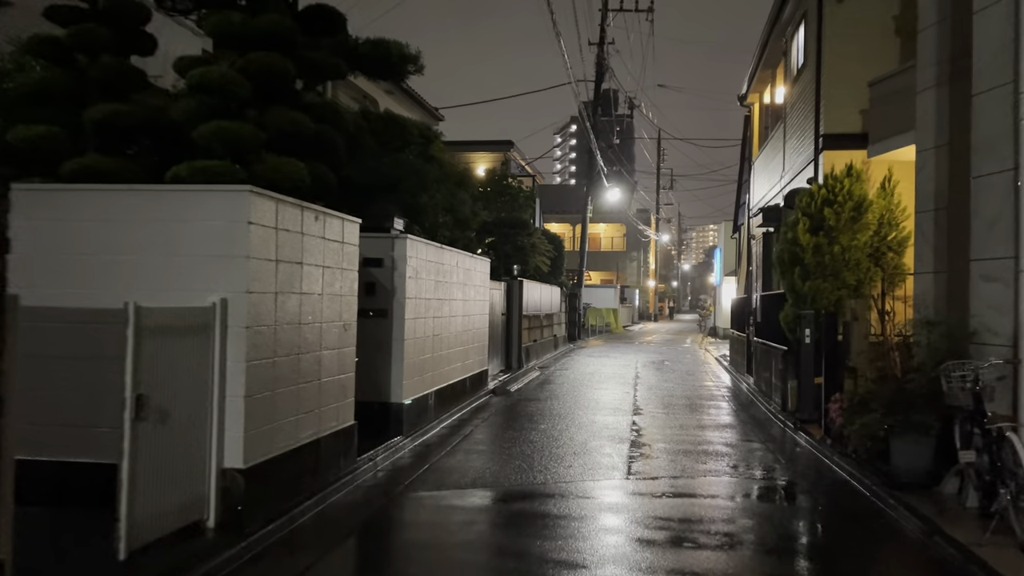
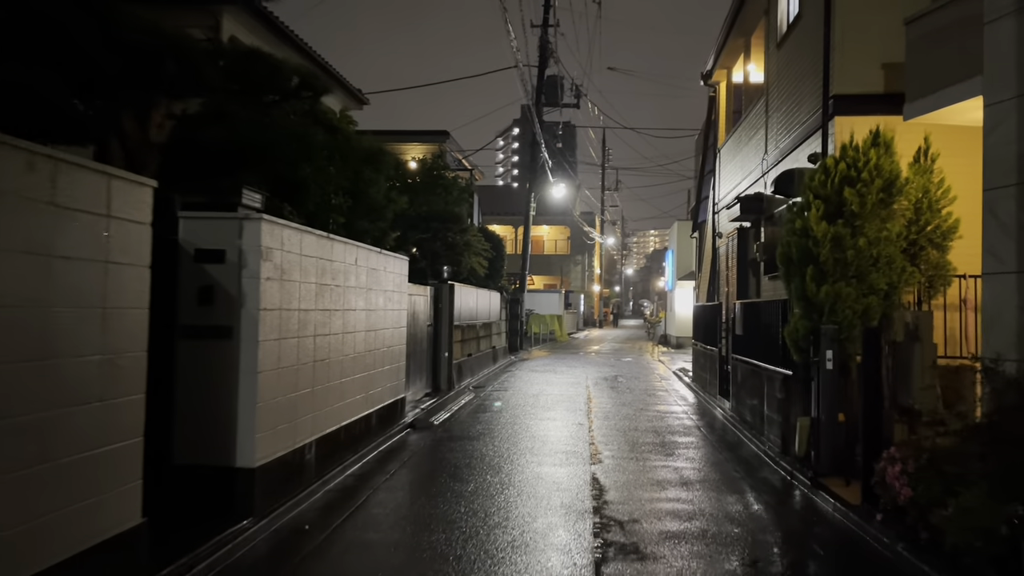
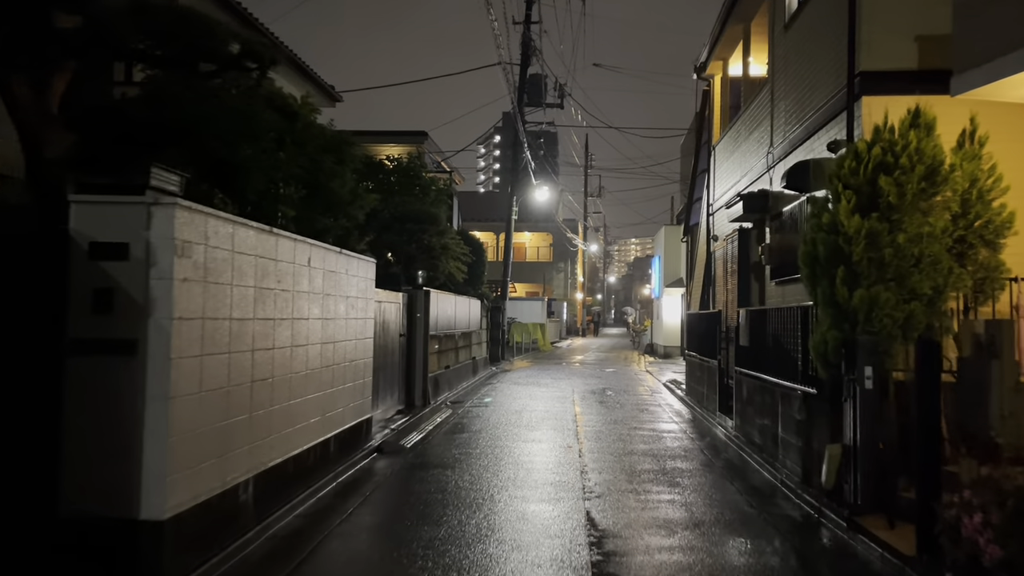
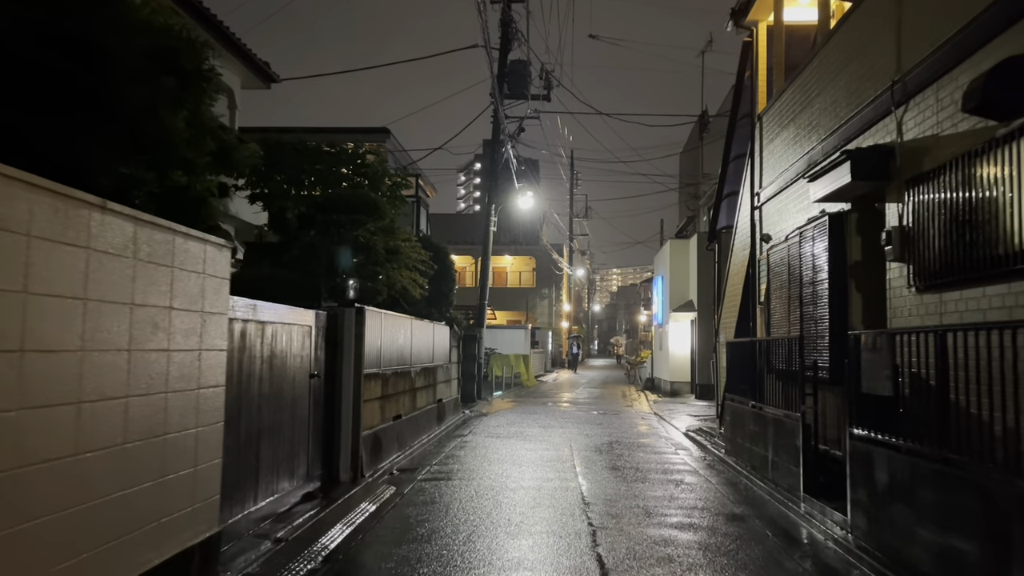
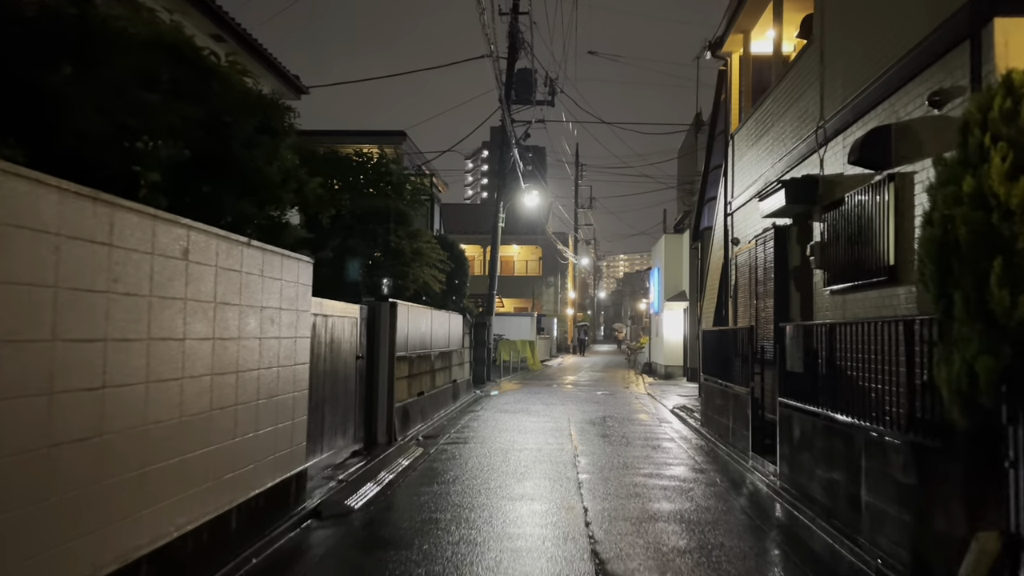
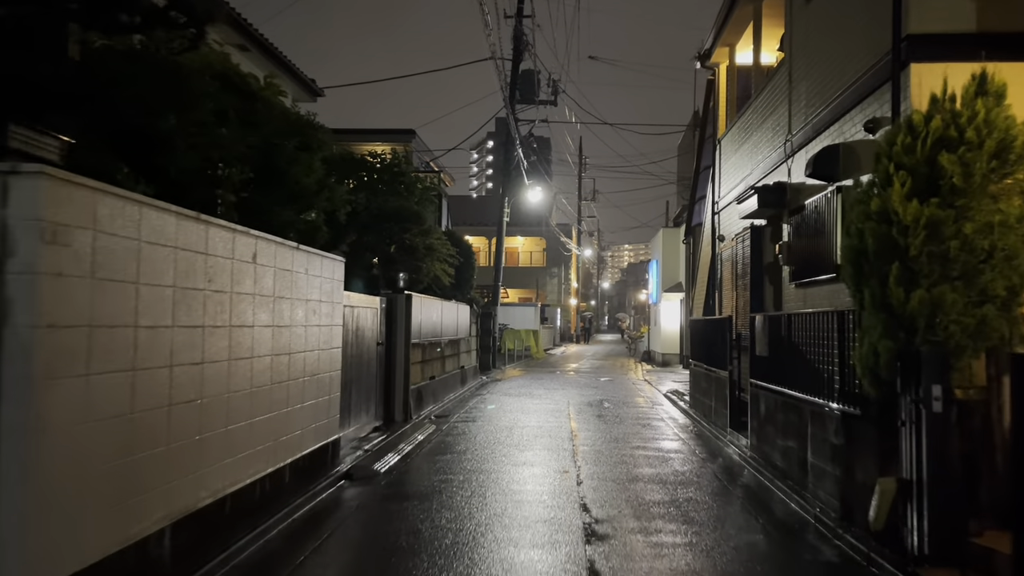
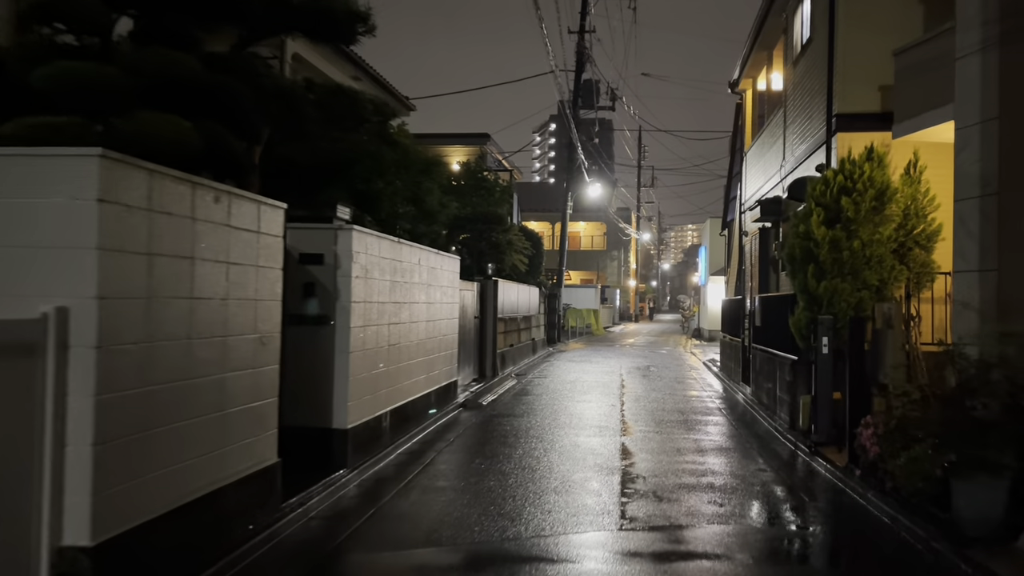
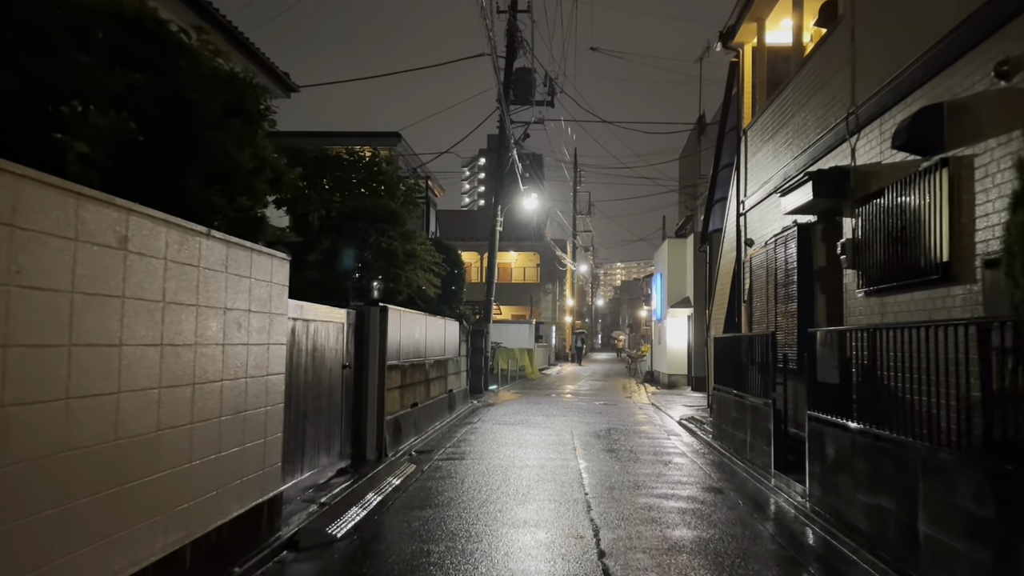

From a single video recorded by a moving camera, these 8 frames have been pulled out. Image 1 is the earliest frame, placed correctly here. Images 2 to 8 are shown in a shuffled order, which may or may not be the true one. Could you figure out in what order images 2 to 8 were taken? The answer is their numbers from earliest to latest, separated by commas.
7, 2, 3, 6, 5, 8, 4
